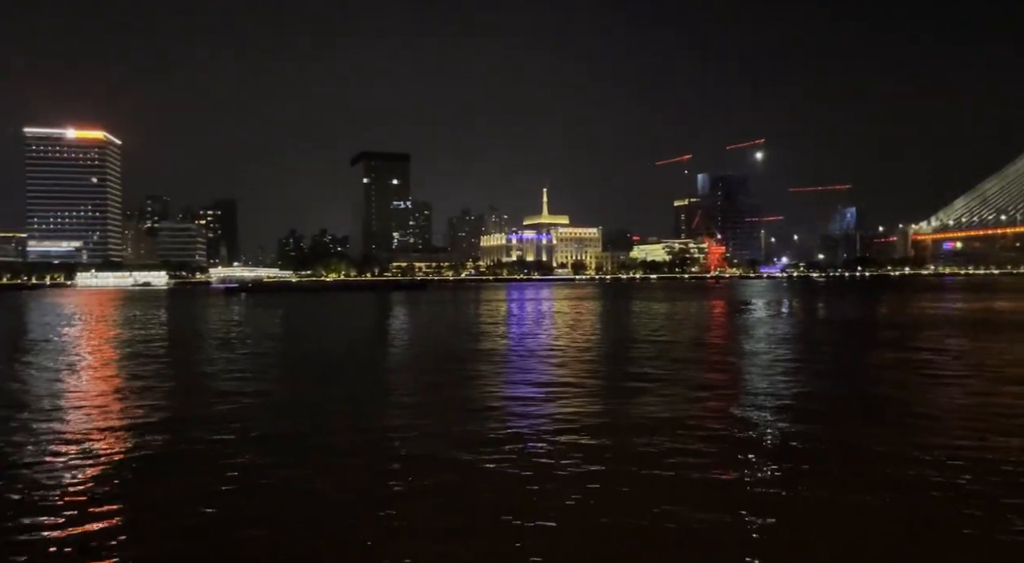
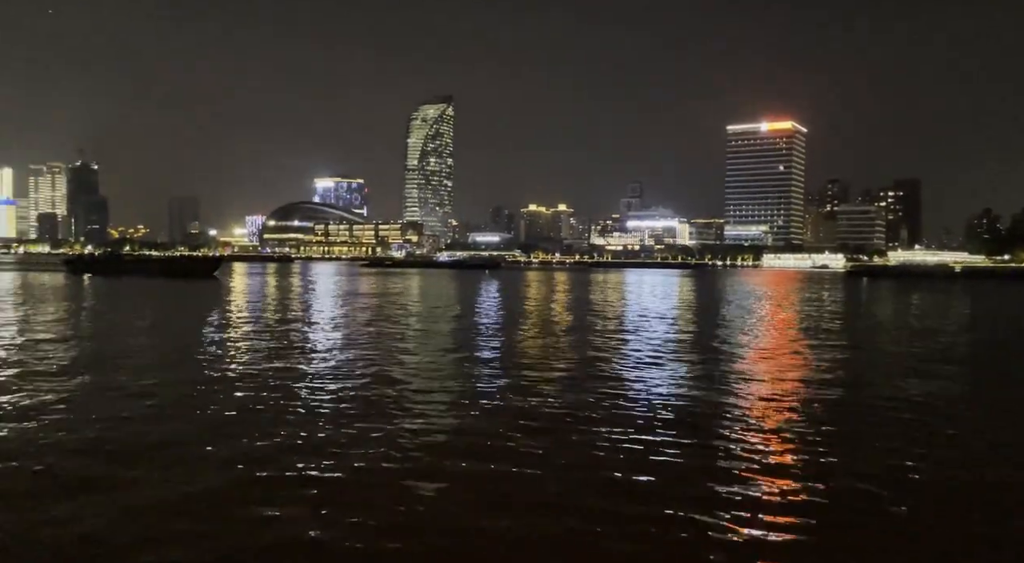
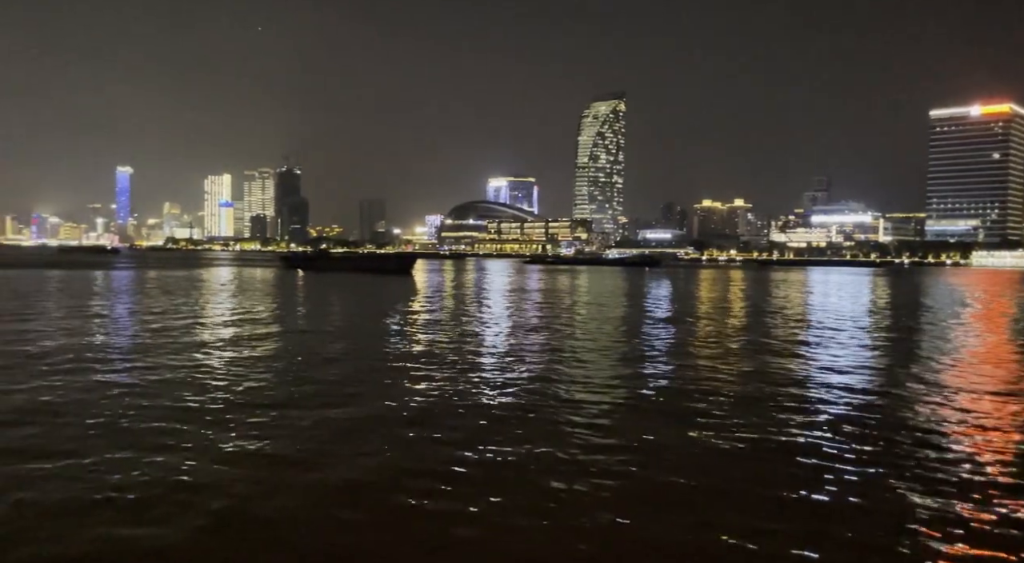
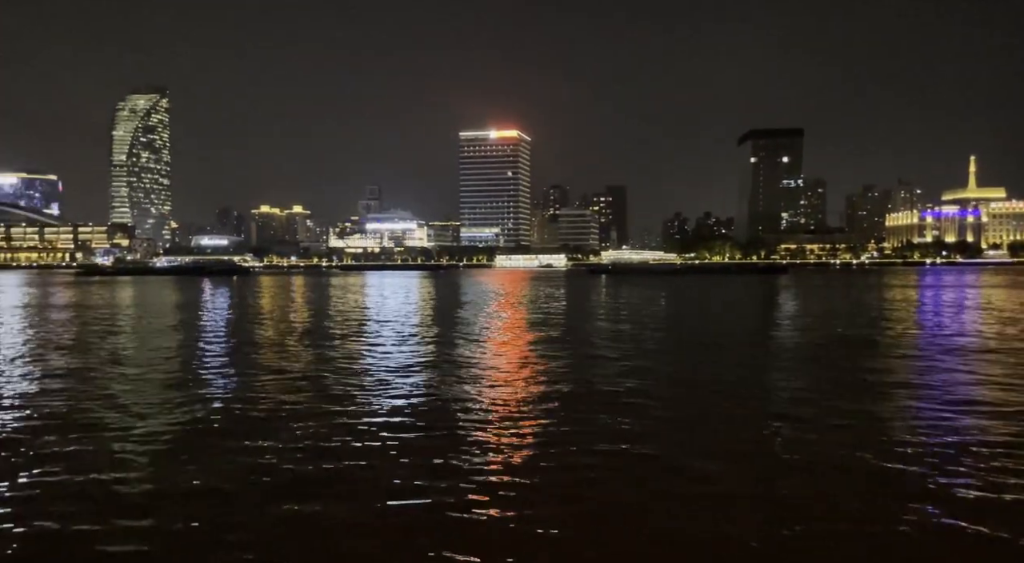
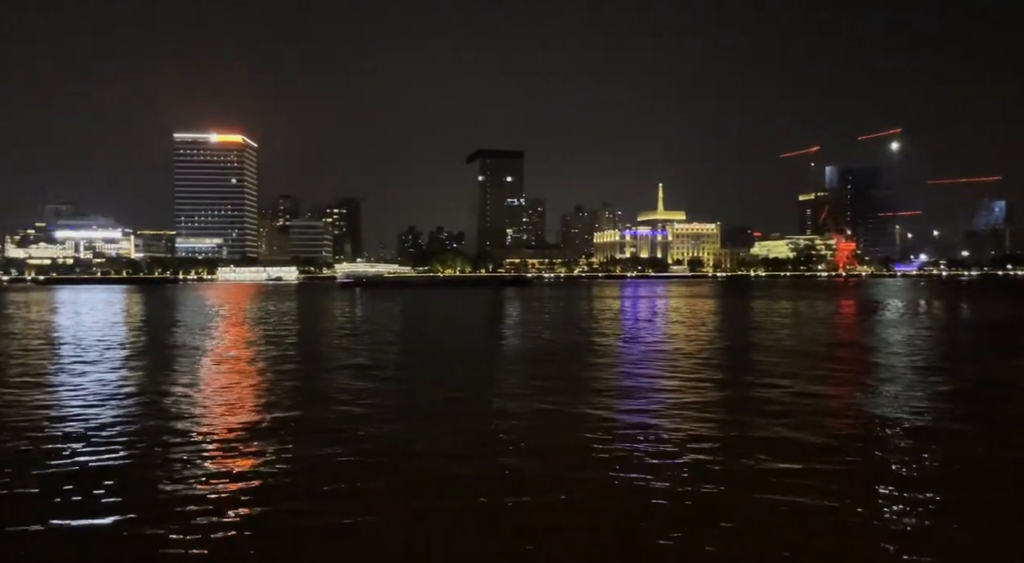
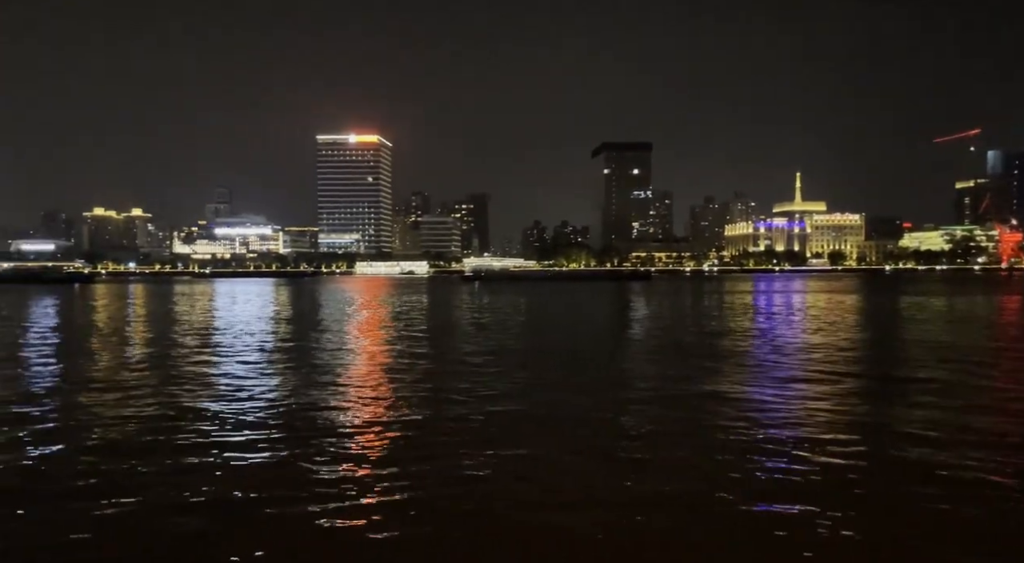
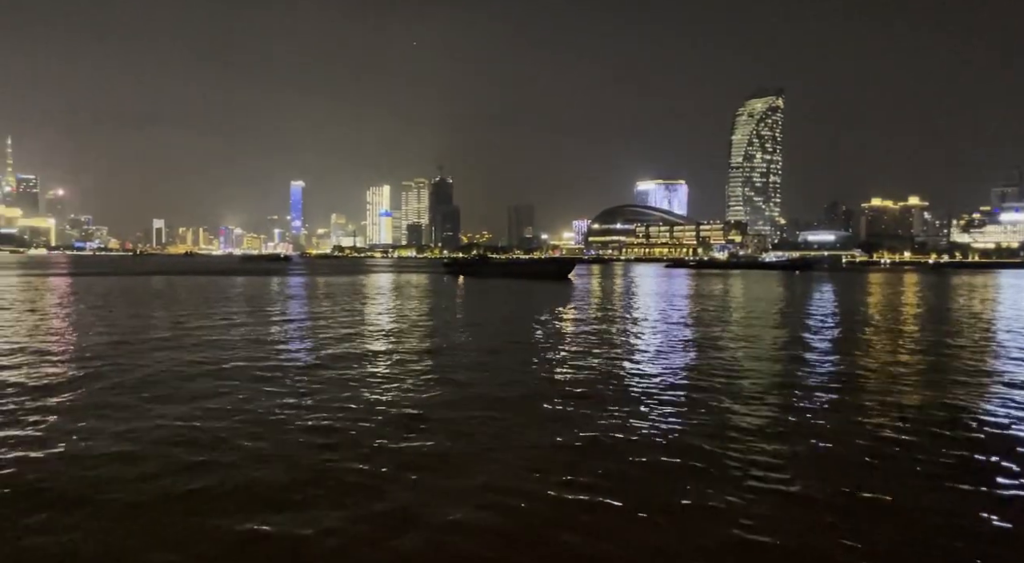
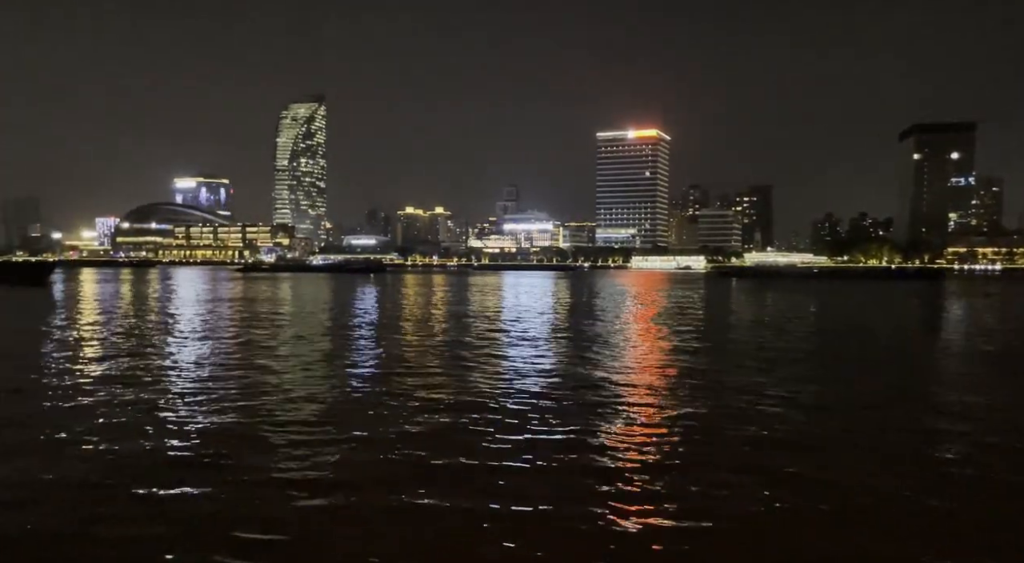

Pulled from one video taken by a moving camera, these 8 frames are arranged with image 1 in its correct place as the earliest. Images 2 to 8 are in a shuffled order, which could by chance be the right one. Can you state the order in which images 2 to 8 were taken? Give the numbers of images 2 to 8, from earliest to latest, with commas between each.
5, 6, 4, 8, 2, 3, 7
